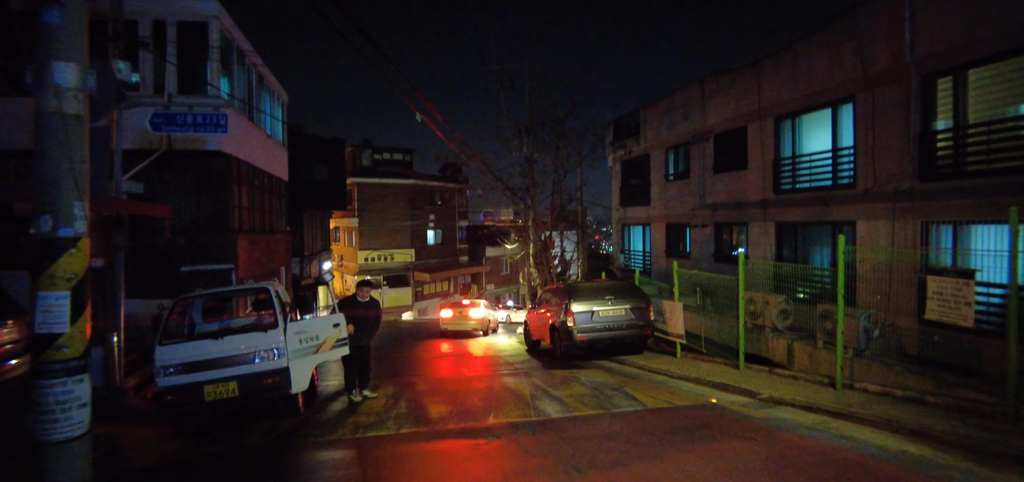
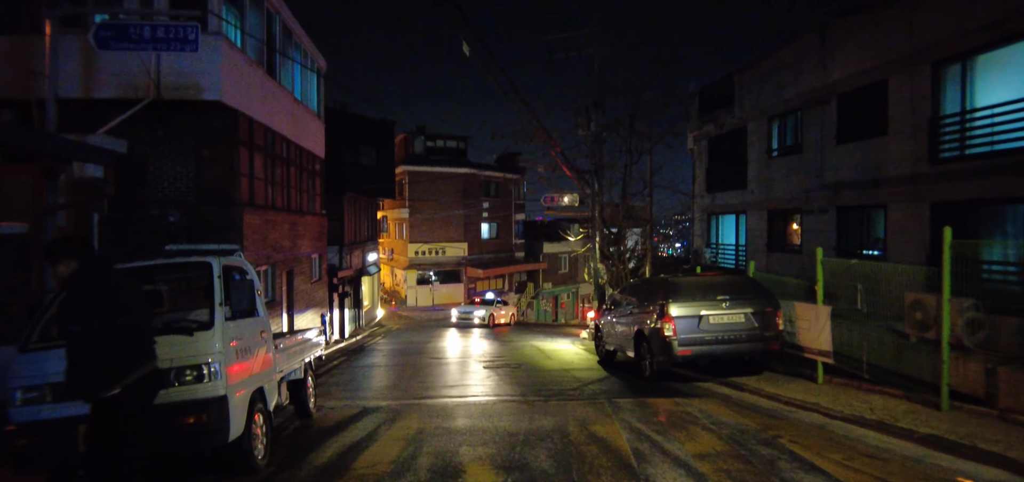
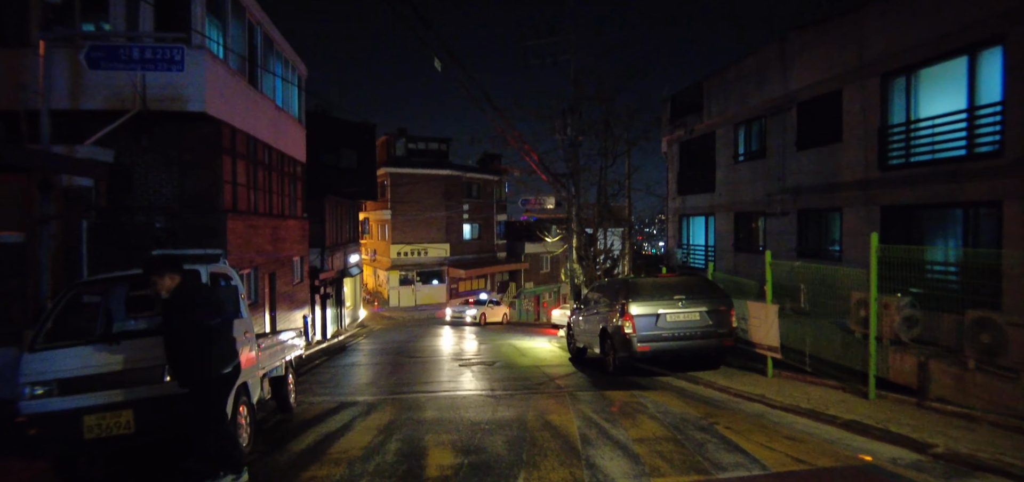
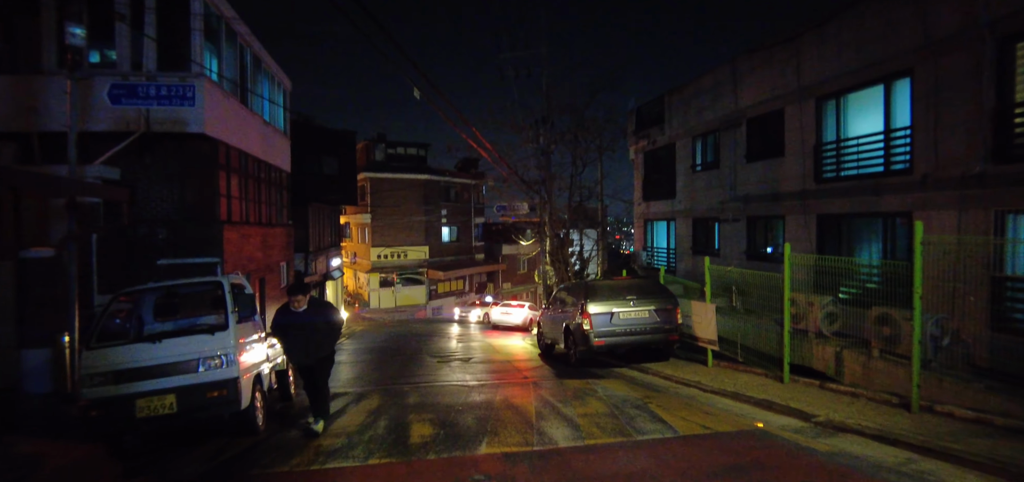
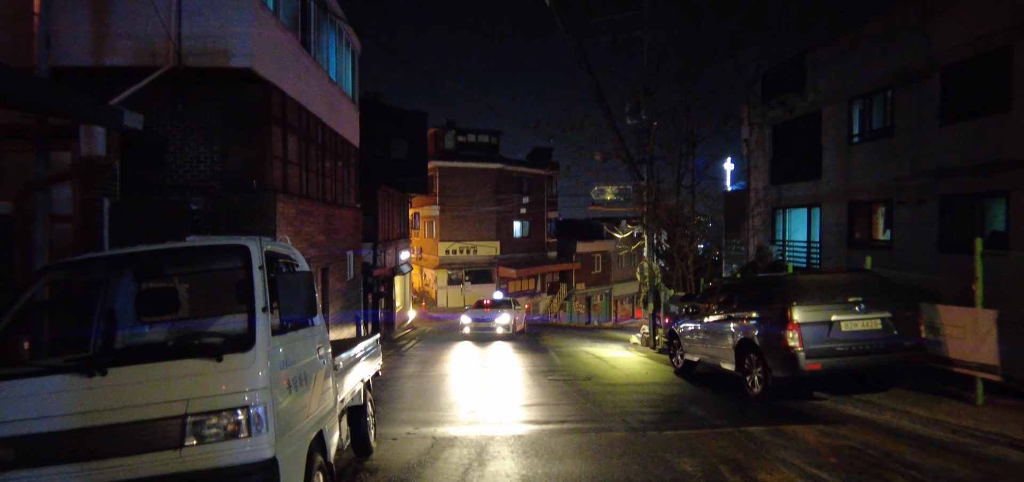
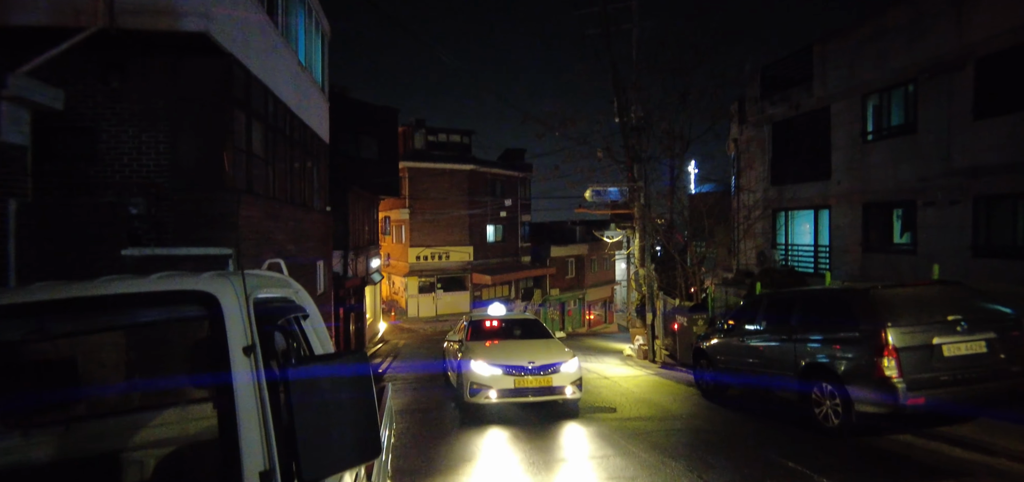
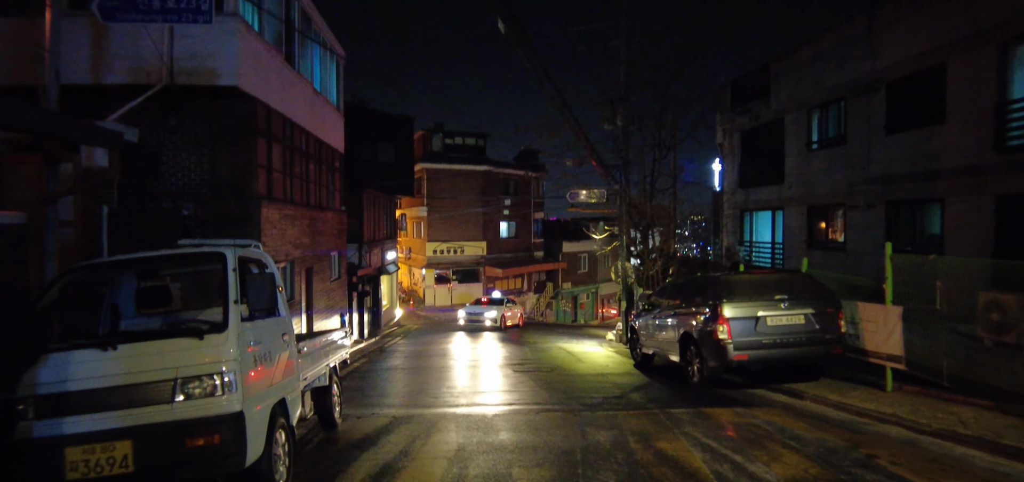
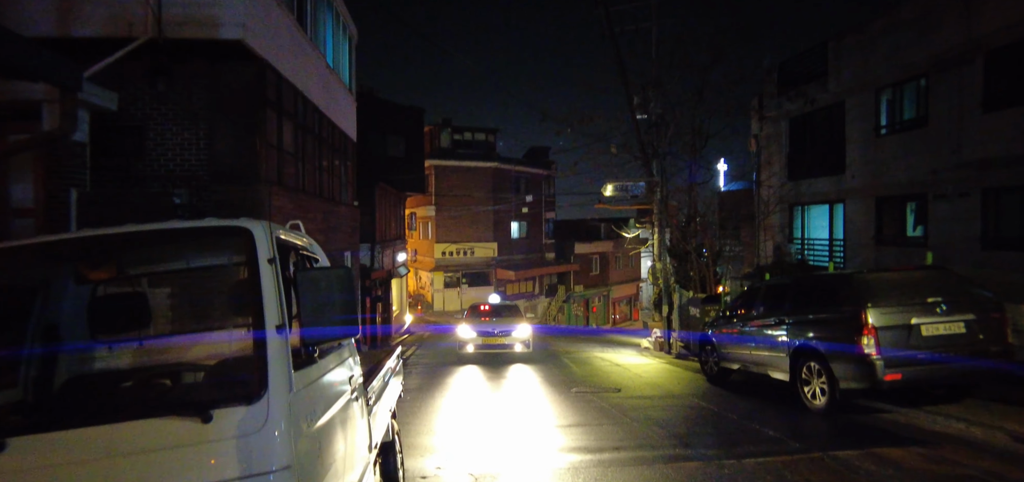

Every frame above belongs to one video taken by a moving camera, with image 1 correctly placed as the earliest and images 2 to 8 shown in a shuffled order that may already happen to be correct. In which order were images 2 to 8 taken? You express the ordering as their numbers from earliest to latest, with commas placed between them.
4, 3, 2, 7, 5, 8, 6
